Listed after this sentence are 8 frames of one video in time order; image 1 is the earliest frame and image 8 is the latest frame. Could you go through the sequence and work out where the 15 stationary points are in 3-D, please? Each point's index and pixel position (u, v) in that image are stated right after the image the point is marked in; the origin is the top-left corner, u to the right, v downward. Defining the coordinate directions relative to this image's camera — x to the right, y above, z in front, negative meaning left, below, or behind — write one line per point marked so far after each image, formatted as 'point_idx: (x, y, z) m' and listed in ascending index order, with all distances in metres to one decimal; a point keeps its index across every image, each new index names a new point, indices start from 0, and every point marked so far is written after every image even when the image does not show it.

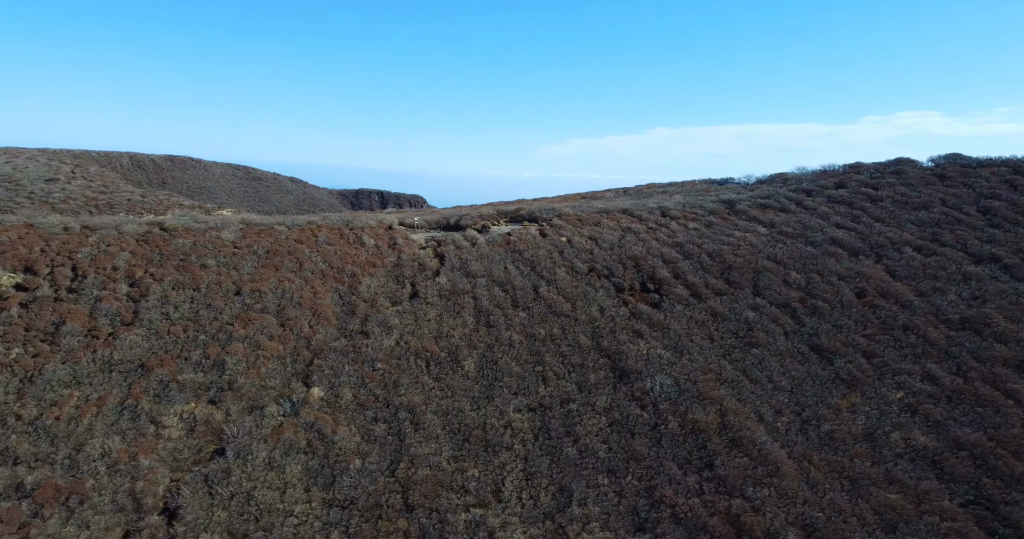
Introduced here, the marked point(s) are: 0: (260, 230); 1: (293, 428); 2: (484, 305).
0: (-10.4, +1.7, +20.5) m
1: (-5.0, -3.6, +11.4) m
2: (-1.0, -1.3, +18.4) m
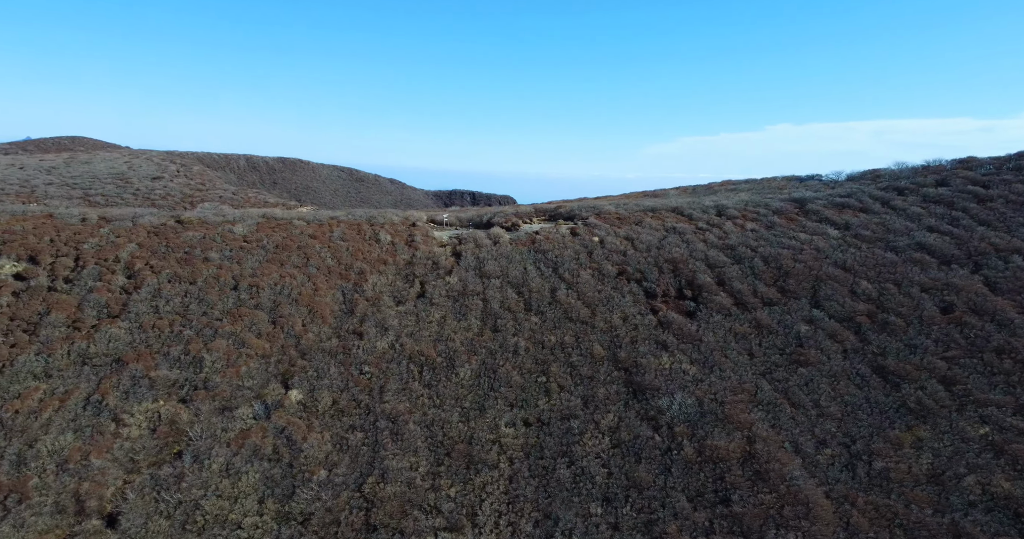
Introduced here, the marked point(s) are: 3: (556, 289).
0: (-9.6, +1.9, +20.5) m
1: (-5.5, -3.6, +10.9) m
2: (-0.6, -1.3, +17.3) m
3: (+1.7, -0.7, +19.1) m
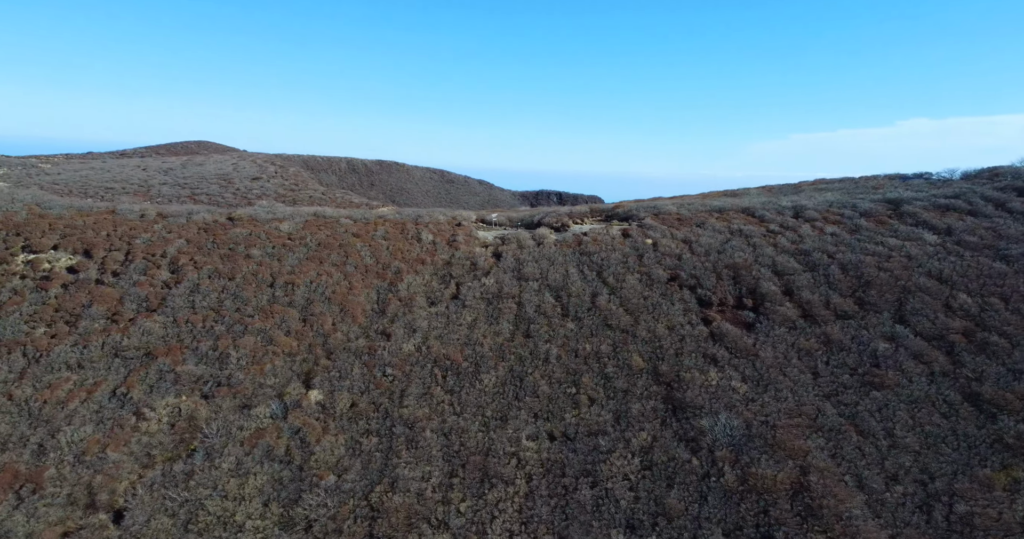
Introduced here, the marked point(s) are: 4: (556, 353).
0: (-7.9, +2.0, +20.9) m
1: (-5.1, -3.5, +10.8) m
2: (+0.5, -1.4, +16.6) m
3: (+3.1, -0.9, +18.1) m
4: (+1.3, -2.5, +15.1) m
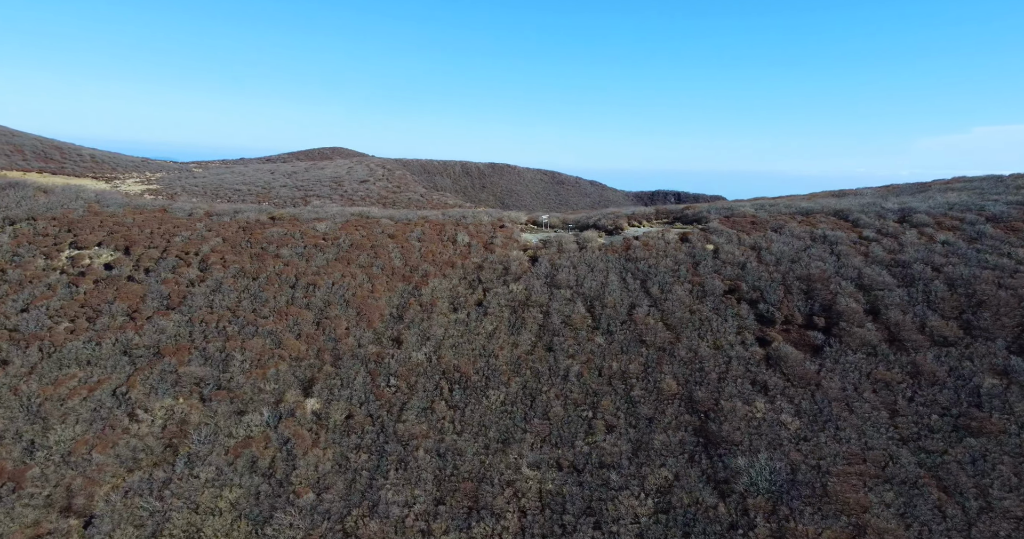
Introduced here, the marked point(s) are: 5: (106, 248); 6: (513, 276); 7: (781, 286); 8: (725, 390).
0: (-6.3, +2.0, +20.9) m
1: (-5.3, -3.6, +10.6) m
2: (+1.3, -1.7, +15.4) m
3: (+4.1, -1.2, +16.4) m
4: (+1.8, -2.8, +13.7) m
5: (-12.1, +0.7, +14.9) m
6: (0.0, -0.3, +17.8) m
7: (+9.3, -0.6, +17.3) m
8: (+5.7, -3.2, +13.4) m
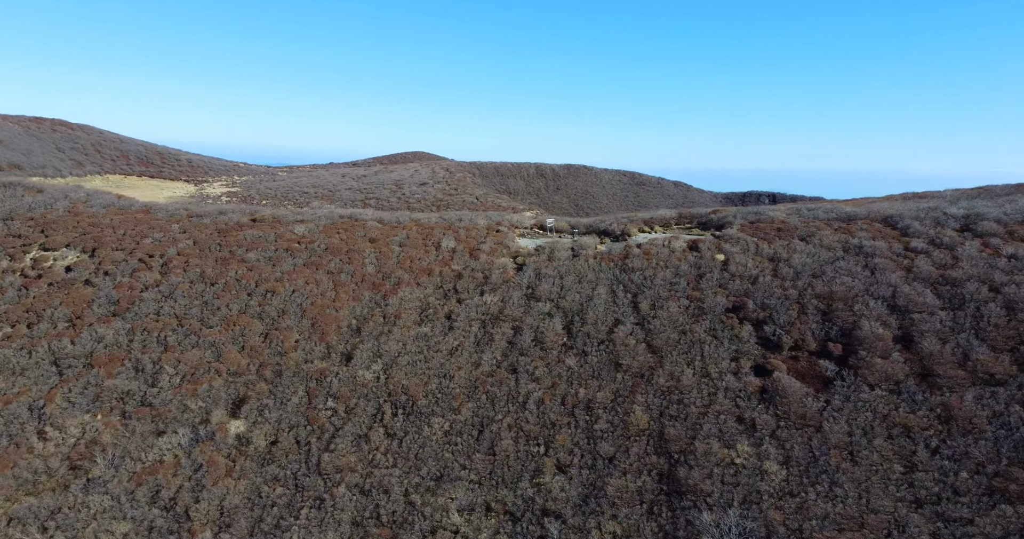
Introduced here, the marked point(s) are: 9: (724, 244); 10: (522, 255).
0: (-6.6, +1.9, +20.2) m
1: (-6.7, -3.9, +9.9) m
2: (+0.3, -2.1, +14.1) m
3: (+3.2, -1.6, +14.8) m
4: (+0.6, -3.2, +12.4) m
5: (-13.0, +0.6, +14.8) m
6: (-0.7, -0.6, +16.6) m
7: (+8.5, -1.1, +15.3) m
8: (+4.5, -3.7, +11.7) m
9: (+8.1, +1.0, +19.3) m
10: (+0.3, +0.6, +19.2) m
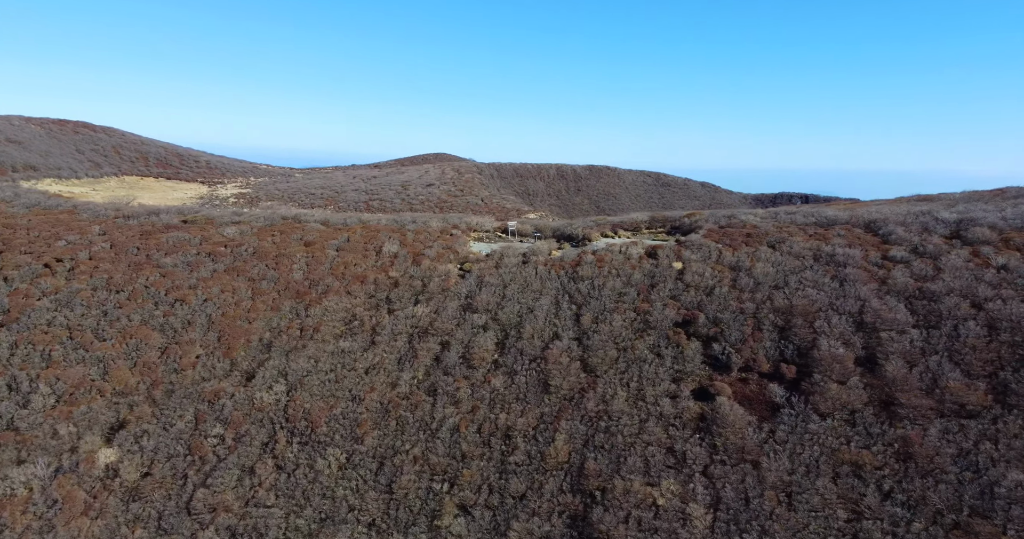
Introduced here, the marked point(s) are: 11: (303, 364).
0: (-8.5, +1.7, +19.0) m
1: (-8.7, -4.1, +8.7) m
2: (-1.6, -2.3, +12.8) m
3: (+1.2, -1.9, +13.6) m
4: (-1.3, -3.4, +11.2) m
5: (-15.0, +0.4, +13.6) m
6: (-2.6, -0.8, +15.4) m
7: (+6.6, -1.4, +14.0) m
8: (+2.5, -4.0, +10.4) m
9: (+6.2, +0.7, +18.0) m
10: (-1.6, +0.3, +17.9) m
11: (-5.1, -2.3, +12.4) m
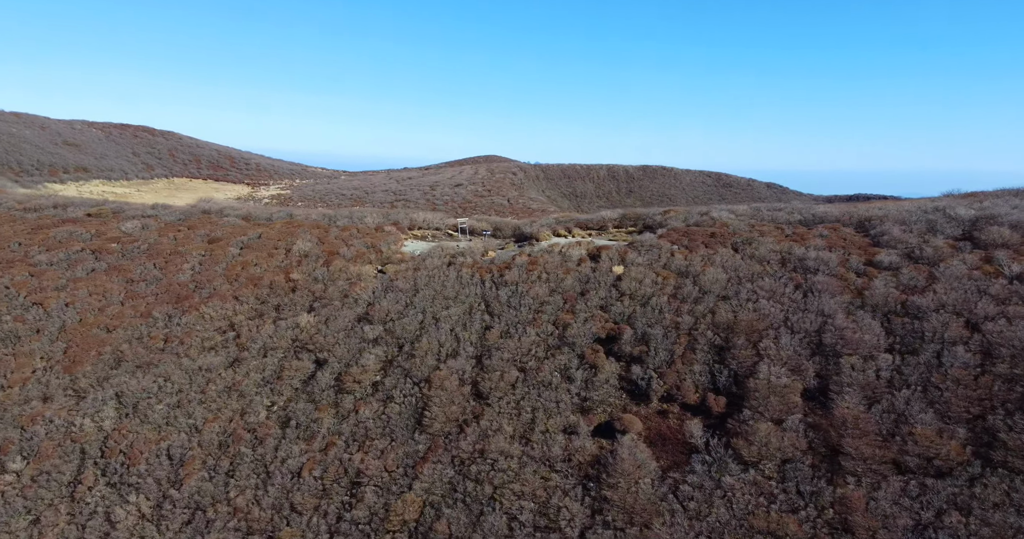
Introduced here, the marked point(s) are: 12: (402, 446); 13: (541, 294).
0: (-10.8, +1.7, +17.4) m
1: (-11.5, -4.2, +7.2) m
2: (-4.2, -2.4, +11.0) m
3: (-1.3, -2.0, +11.6) m
4: (-4.0, -3.6, +9.3) m
5: (-17.5, +0.5, +12.3) m
6: (-5.0, -0.9, +13.5) m
7: (+4.0, -1.6, +11.8) m
8: (-0.2, -4.2, +8.4) m
9: (+3.8, +0.5, +15.8) m
10: (-3.9, +0.3, +16.1) m
11: (-7.7, -2.4, +10.7) m
12: (-2.0, -3.4, +9.6) m
13: (+0.9, -0.7, +13.5) m
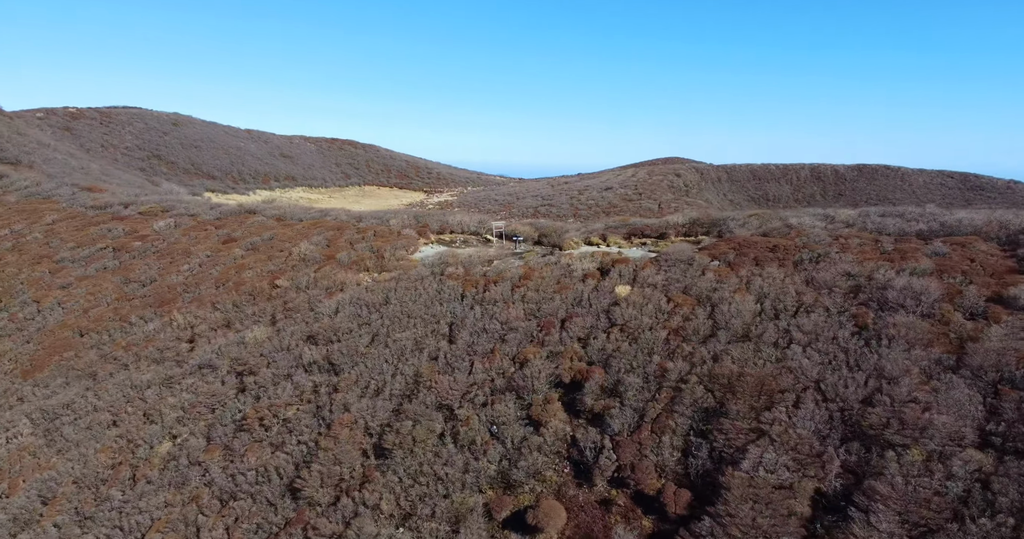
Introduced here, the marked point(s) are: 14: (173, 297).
0: (-10.0, +1.8, +17.9) m
1: (-13.3, -4.2, +8.3) m
2: (-5.3, -2.7, +10.2) m
3: (-2.4, -2.4, +10.1) m
4: (-5.6, -3.8, +8.6) m
5: (-17.8, +0.8, +14.6) m
6: (-5.5, -1.1, +12.9) m
7: (+2.9, -2.2, +9.0) m
8: (-2.1, -4.6, +6.8) m
9: (+3.7, 0.0, +12.9) m
10: (-3.7, +0.1, +15.0) m
11: (-8.7, -2.5, +10.8) m
12: (-3.6, -3.7, +8.4) m
13: (+0.3, -1.1, +11.4) m
14: (-8.9, -0.7, +13.5) m
